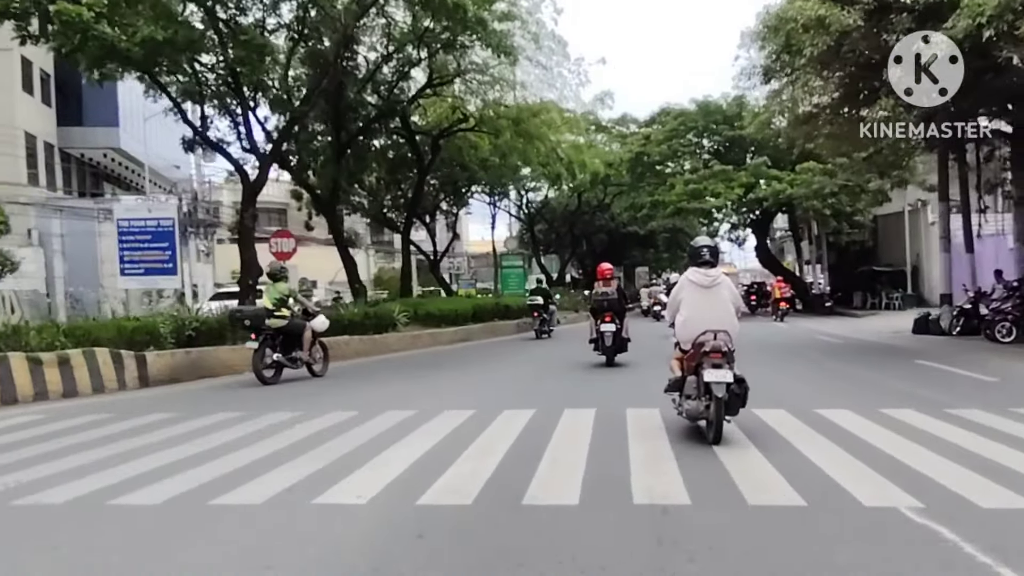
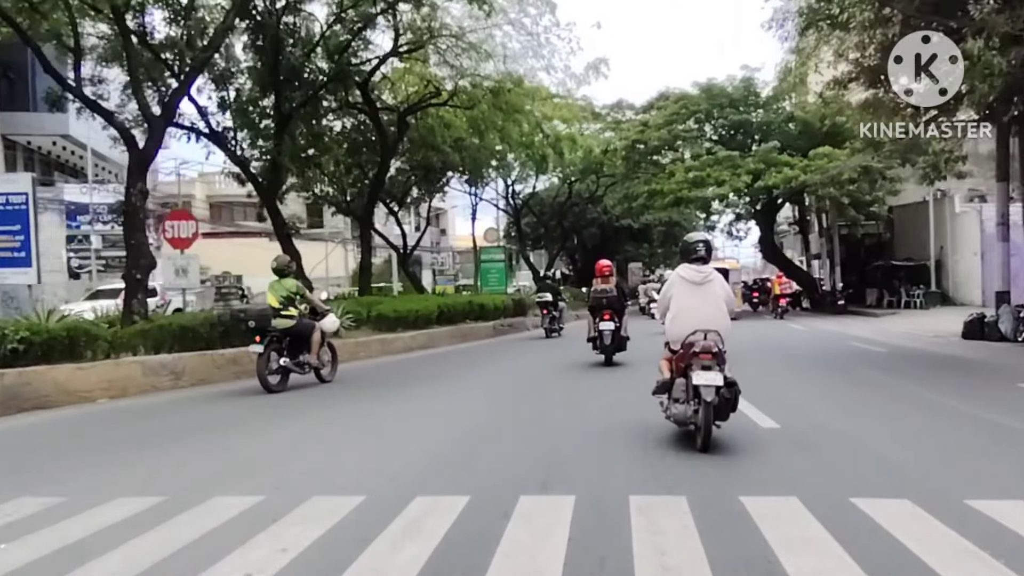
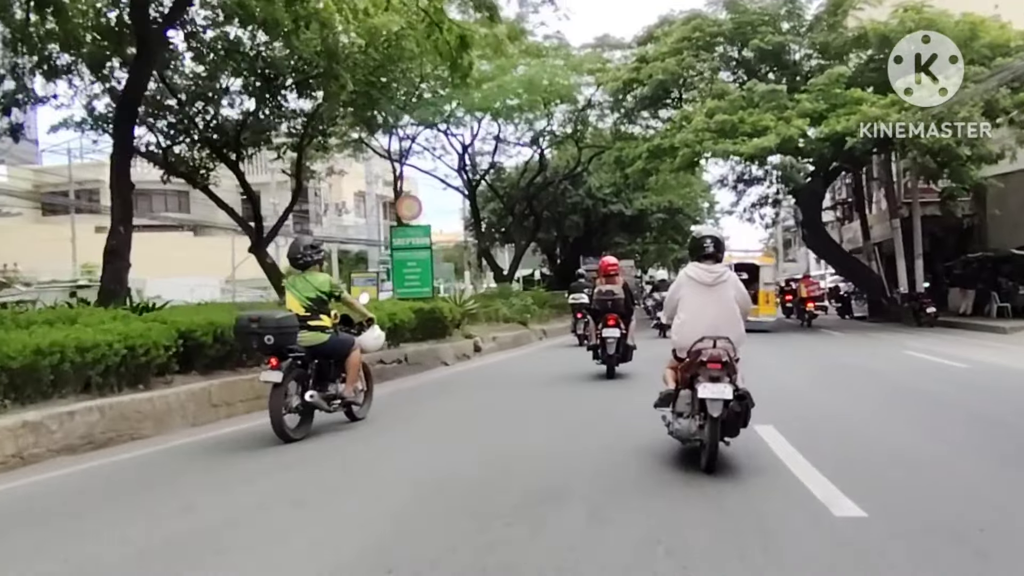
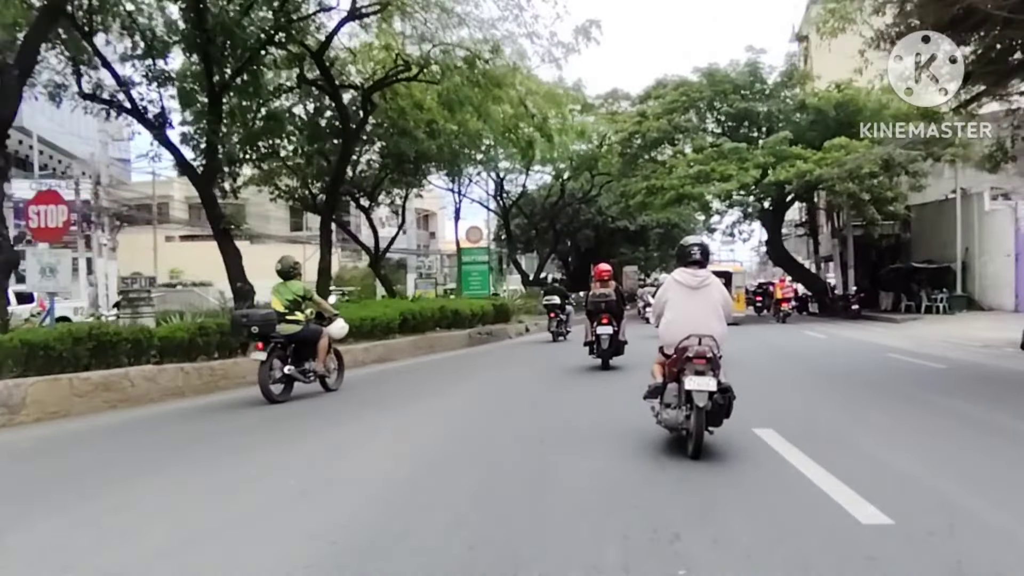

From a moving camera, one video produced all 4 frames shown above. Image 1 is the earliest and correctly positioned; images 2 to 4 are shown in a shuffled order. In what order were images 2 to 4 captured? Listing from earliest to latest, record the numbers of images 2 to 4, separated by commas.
2, 4, 3
